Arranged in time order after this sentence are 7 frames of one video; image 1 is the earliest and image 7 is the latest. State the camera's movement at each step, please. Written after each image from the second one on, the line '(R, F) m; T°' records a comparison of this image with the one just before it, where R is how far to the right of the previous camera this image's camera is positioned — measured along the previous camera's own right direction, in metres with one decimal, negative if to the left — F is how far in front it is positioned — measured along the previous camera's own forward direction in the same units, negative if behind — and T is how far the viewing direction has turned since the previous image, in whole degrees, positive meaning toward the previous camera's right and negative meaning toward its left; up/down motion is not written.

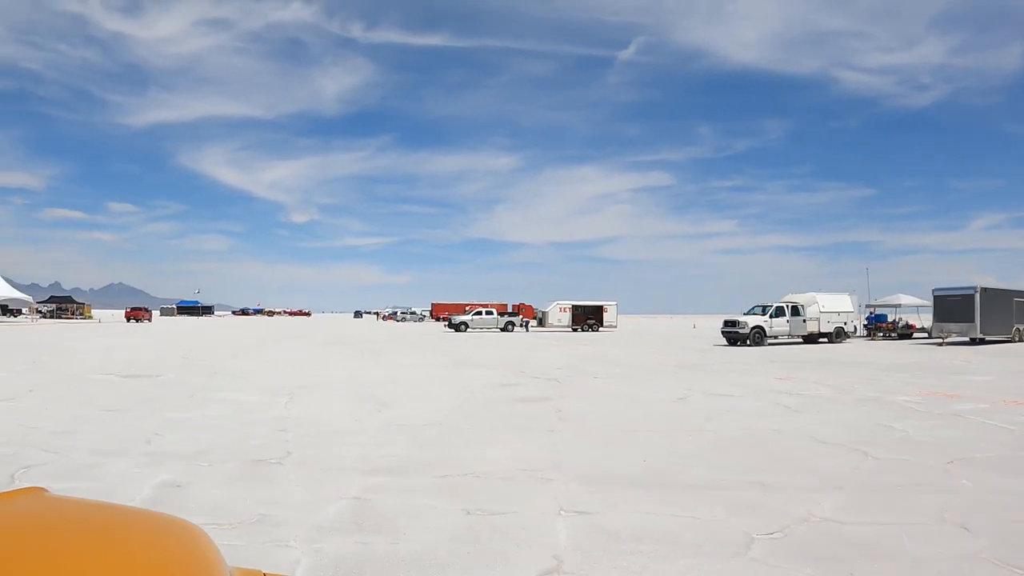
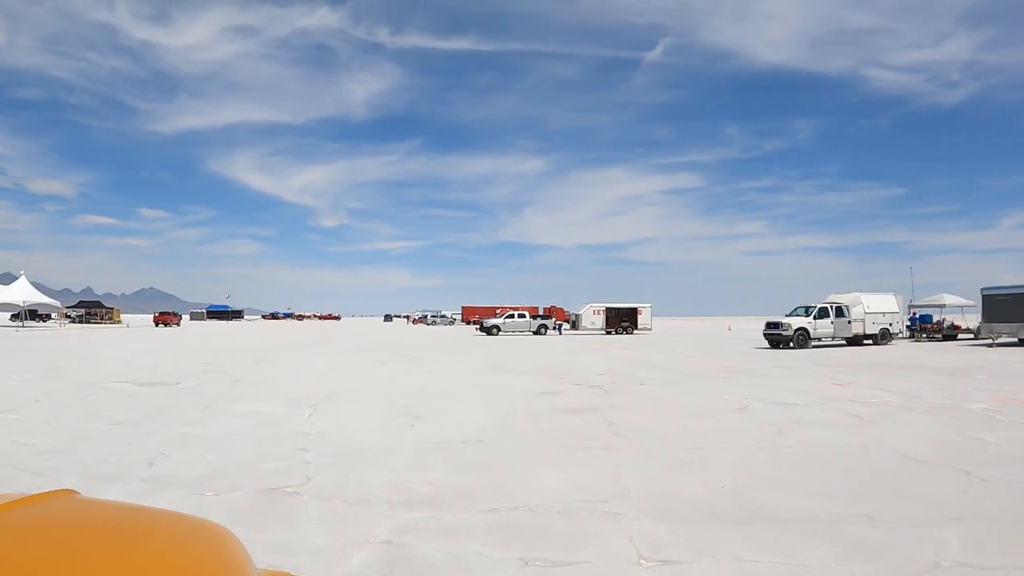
(-0.3, +1.2) m; -2°
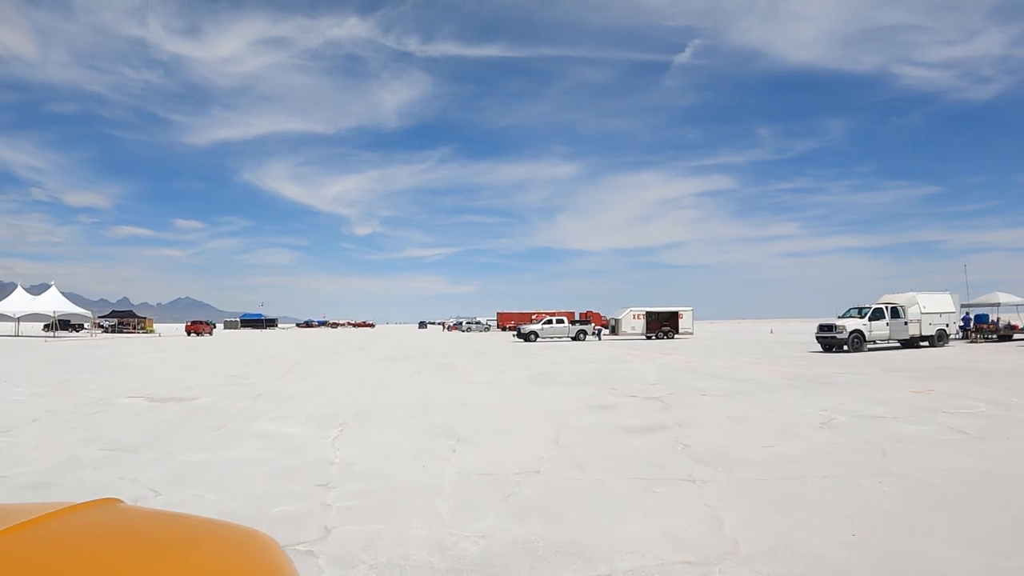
(-0.3, +1.5) m; -3°
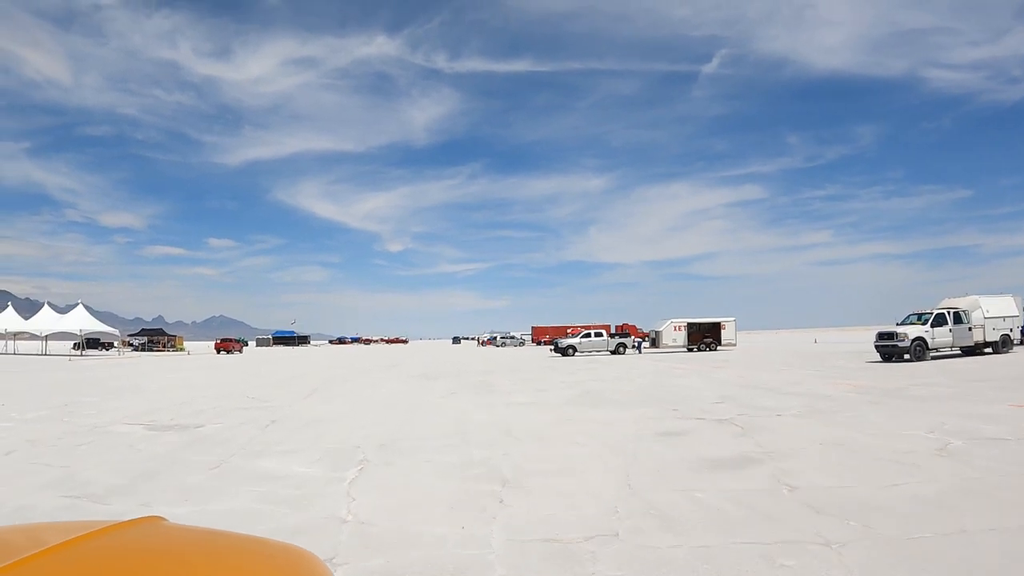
(-0.3, +1.7) m; -3°
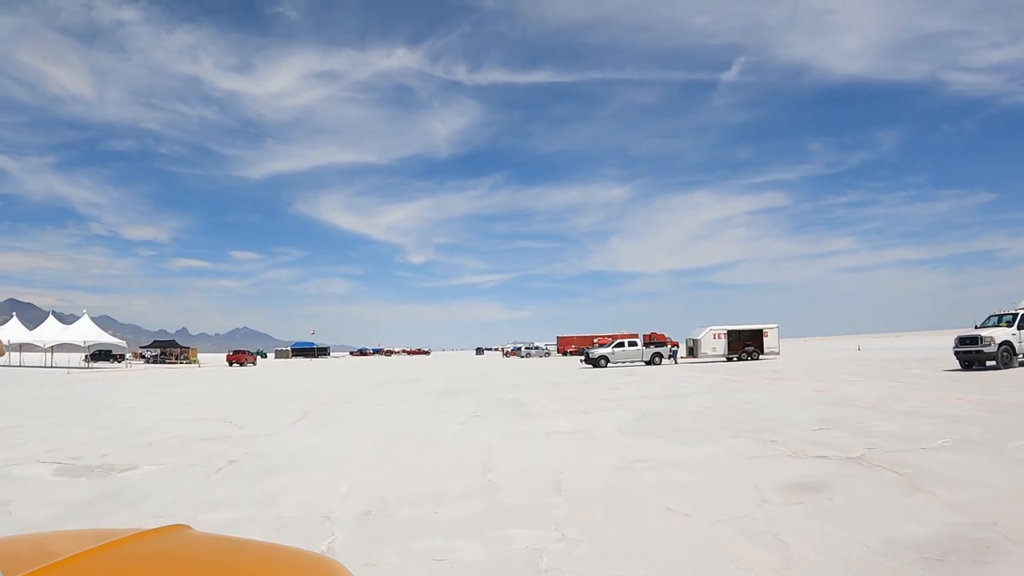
(-0.3, +3.2) m; -2°
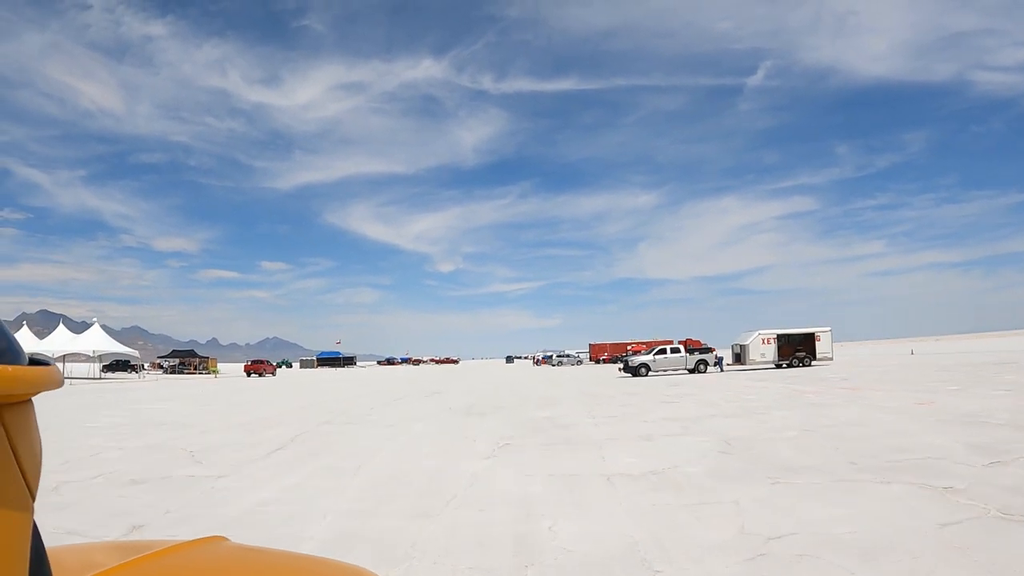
(-0.2, +3.0) m; -2°
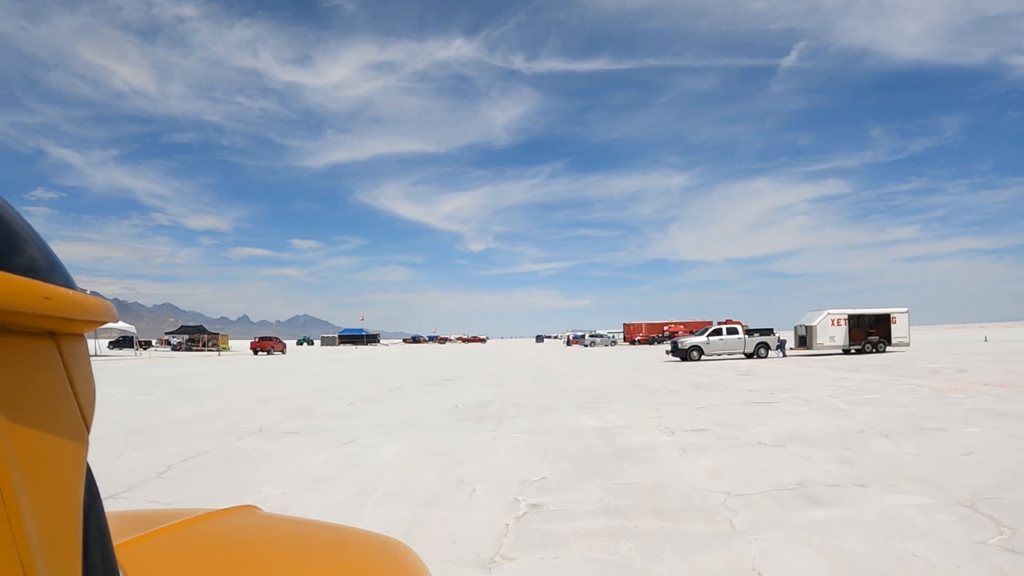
(0.0, +5.0) m; -3°
